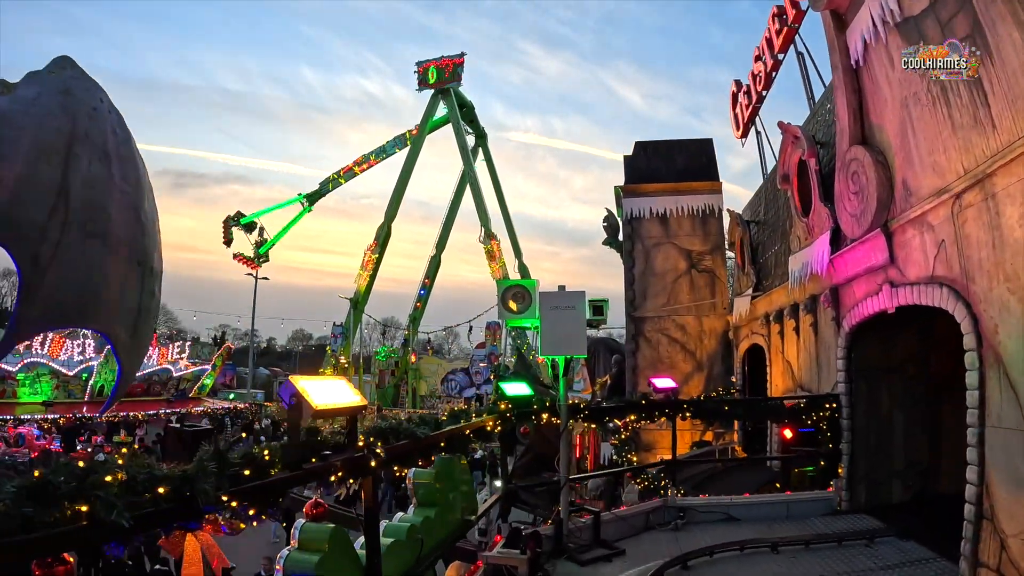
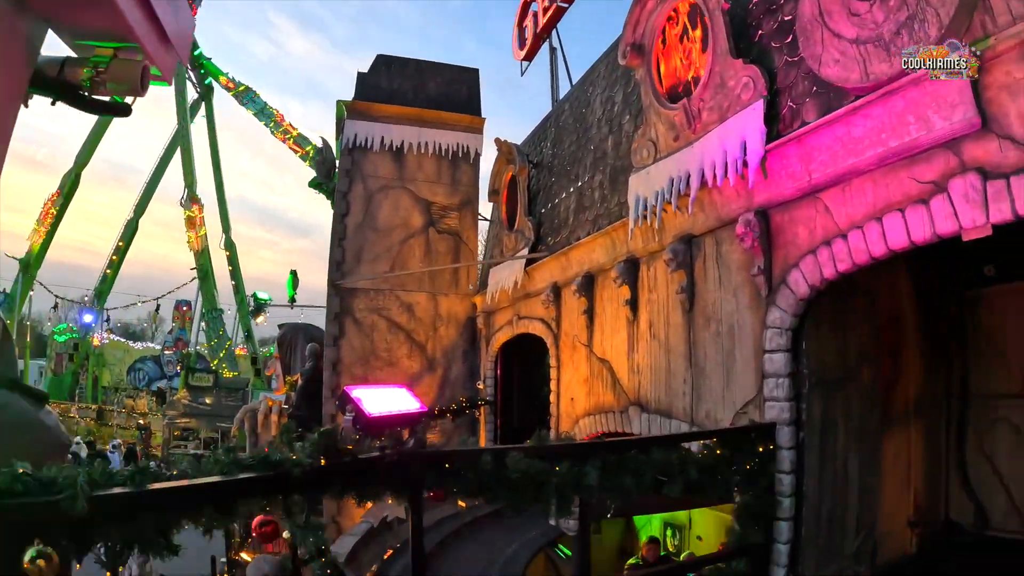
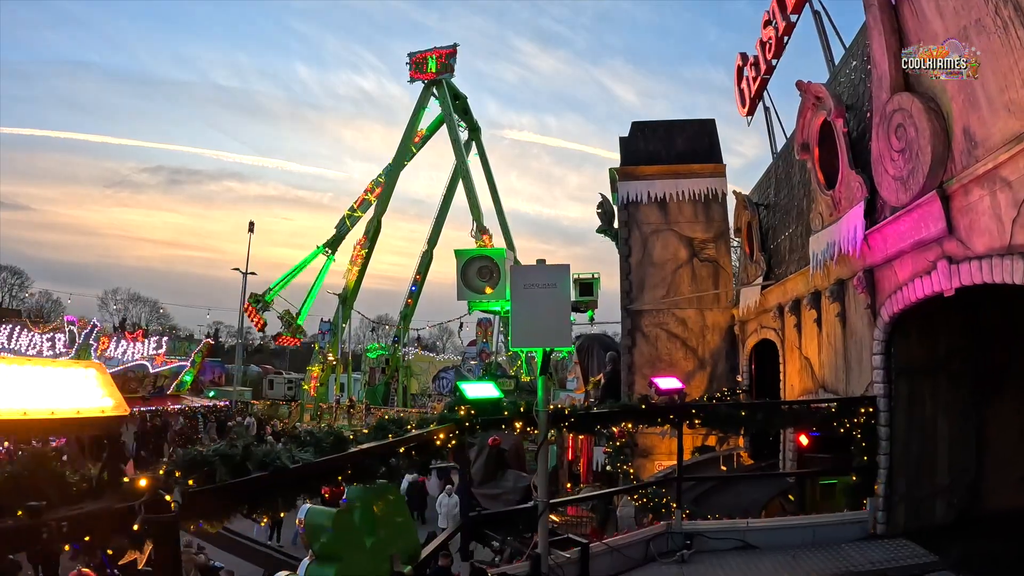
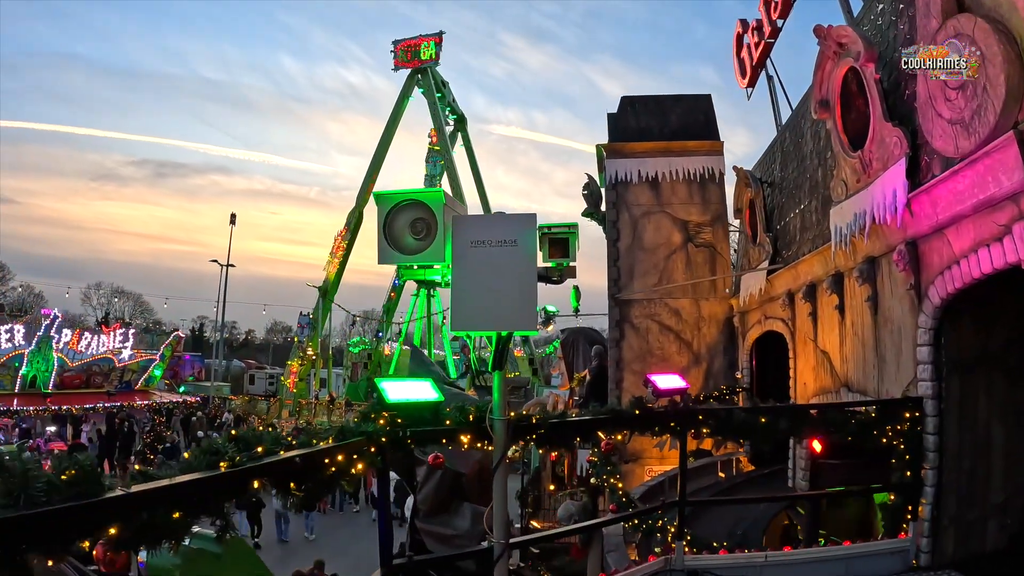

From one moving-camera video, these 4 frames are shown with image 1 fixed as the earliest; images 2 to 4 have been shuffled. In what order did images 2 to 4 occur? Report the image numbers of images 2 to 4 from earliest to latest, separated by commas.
3, 4, 2
